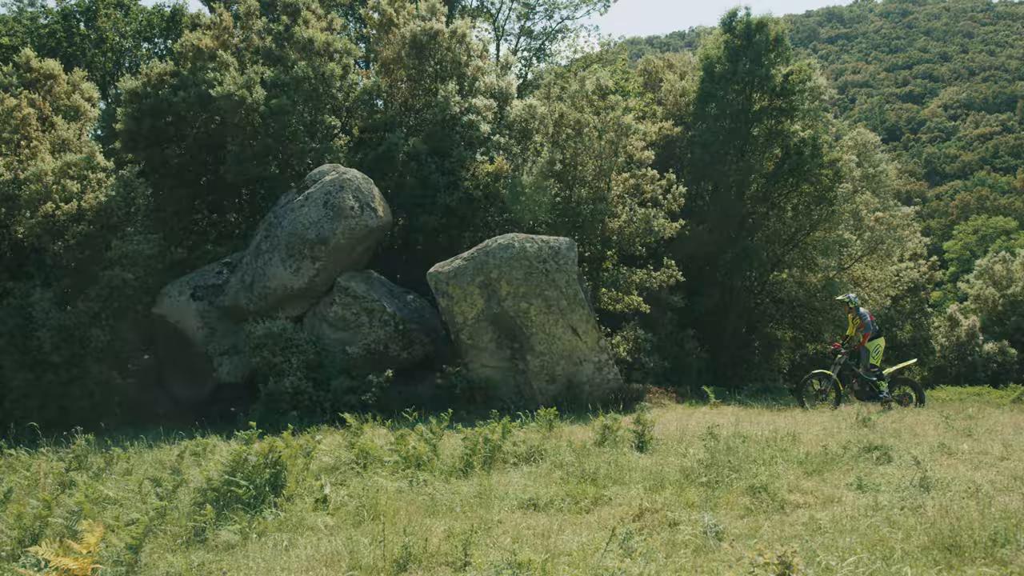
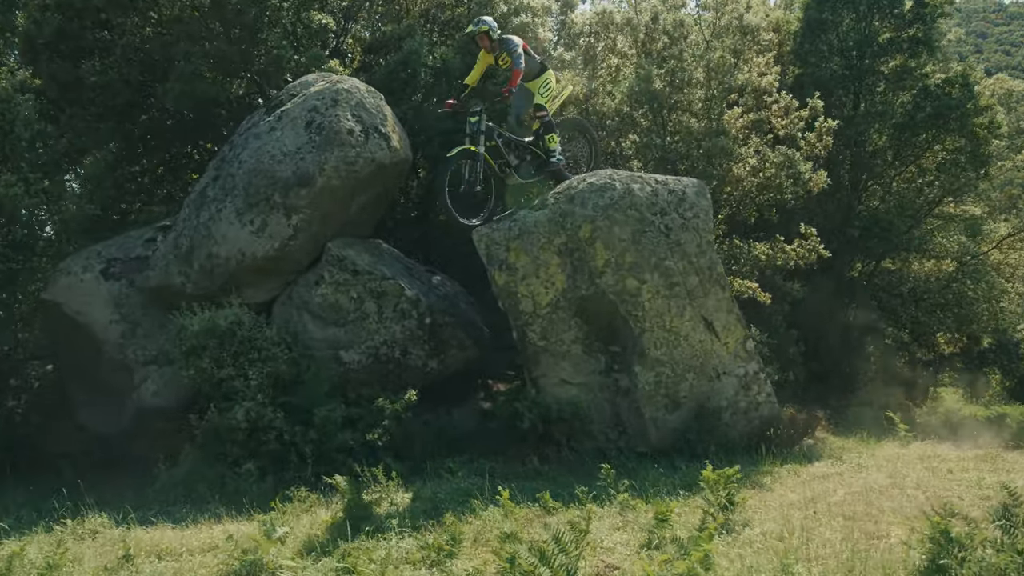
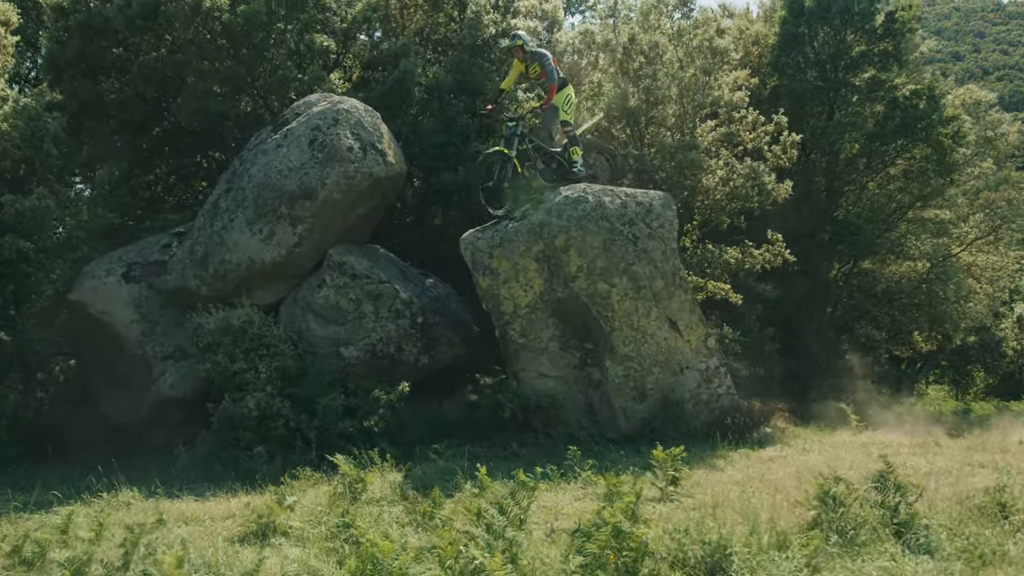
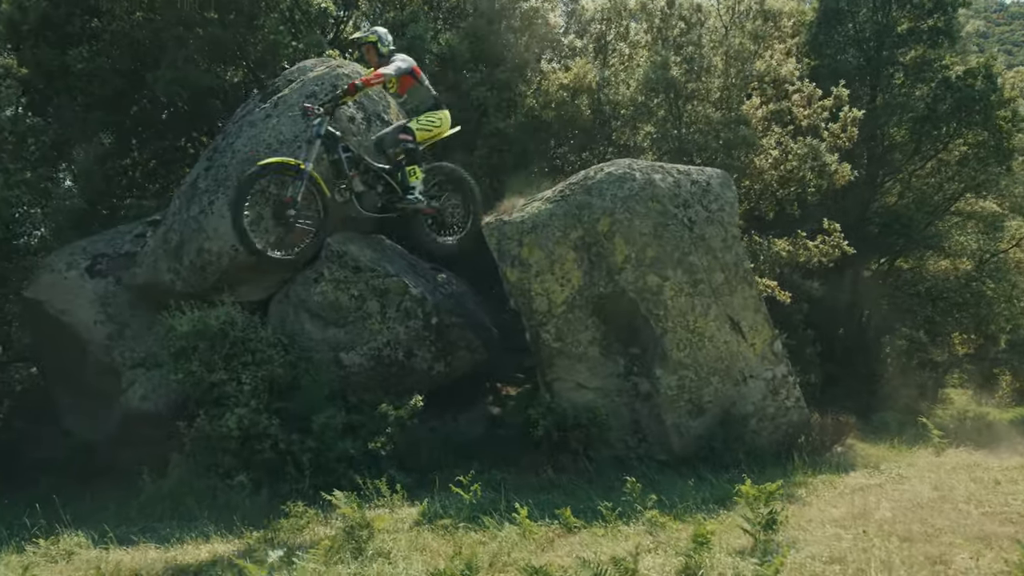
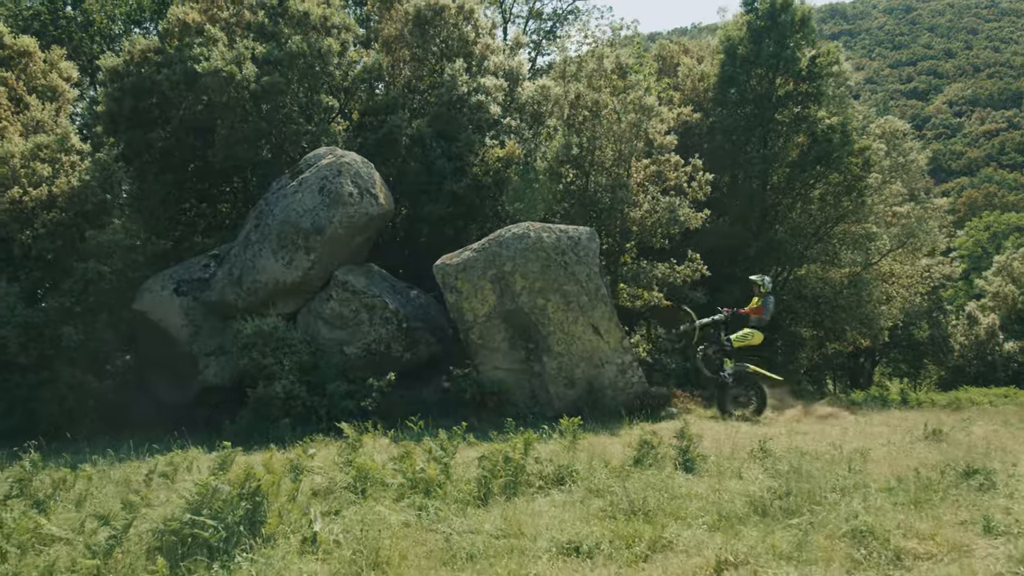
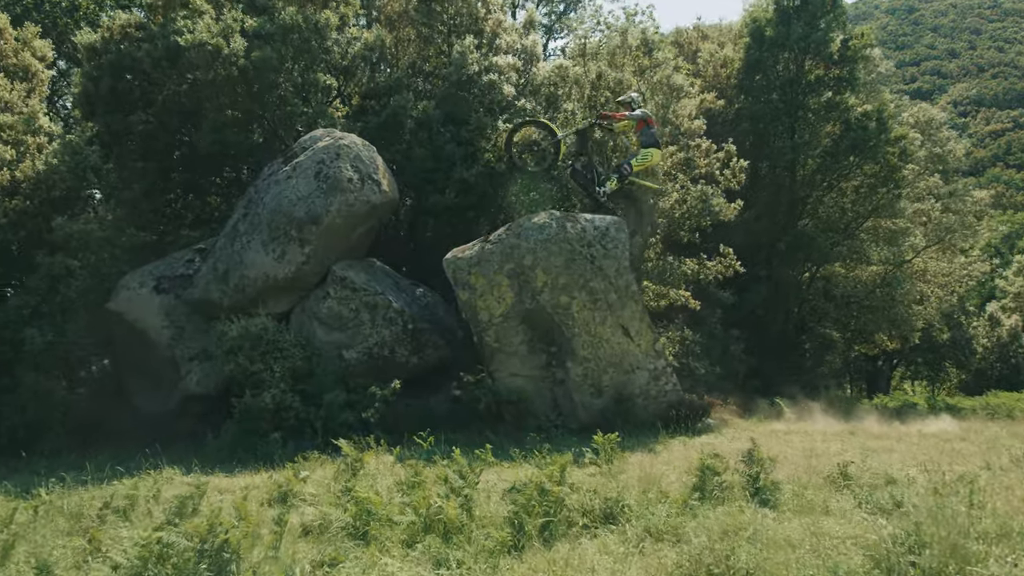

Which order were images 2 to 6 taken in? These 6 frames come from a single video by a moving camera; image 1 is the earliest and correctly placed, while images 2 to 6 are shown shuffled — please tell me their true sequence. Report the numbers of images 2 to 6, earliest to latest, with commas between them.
5, 6, 3, 2, 4
